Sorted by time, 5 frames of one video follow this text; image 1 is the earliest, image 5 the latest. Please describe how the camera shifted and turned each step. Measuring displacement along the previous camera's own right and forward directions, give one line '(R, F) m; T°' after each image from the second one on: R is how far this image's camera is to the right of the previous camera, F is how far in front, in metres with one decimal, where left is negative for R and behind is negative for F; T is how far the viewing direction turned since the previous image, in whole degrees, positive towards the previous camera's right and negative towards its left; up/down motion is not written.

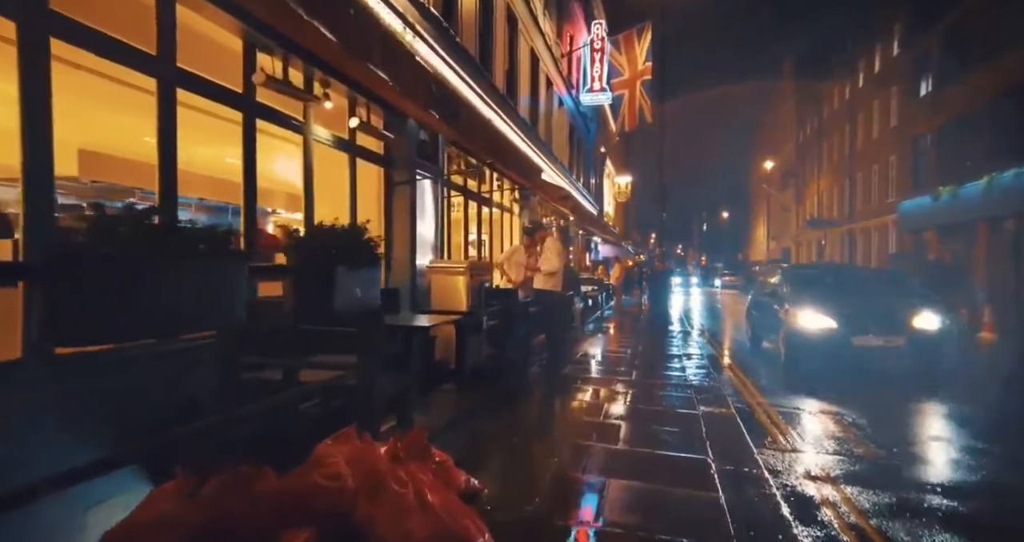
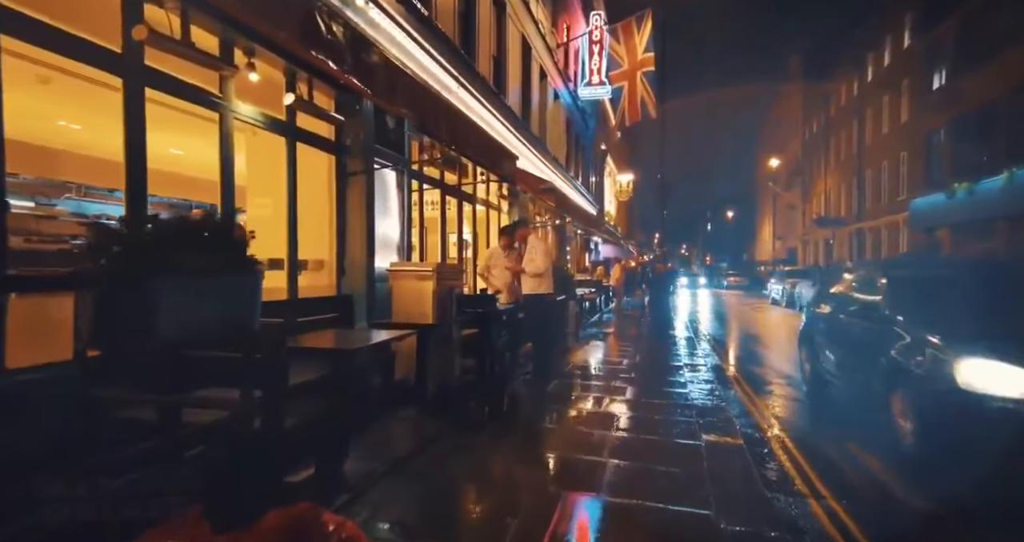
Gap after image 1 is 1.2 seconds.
(+0.3, +1.0) m; 0°
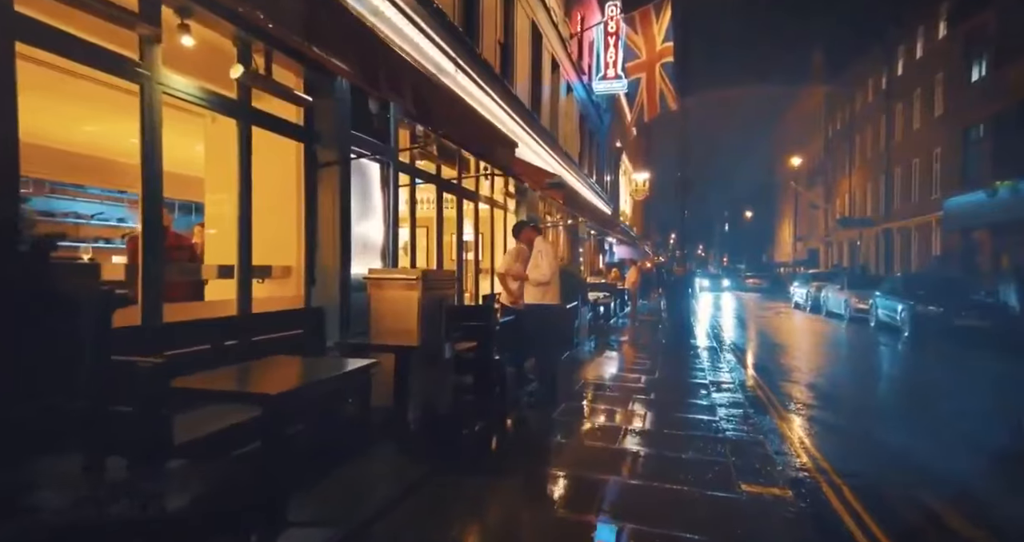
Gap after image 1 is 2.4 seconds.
(+0.1, +0.9) m; -1°
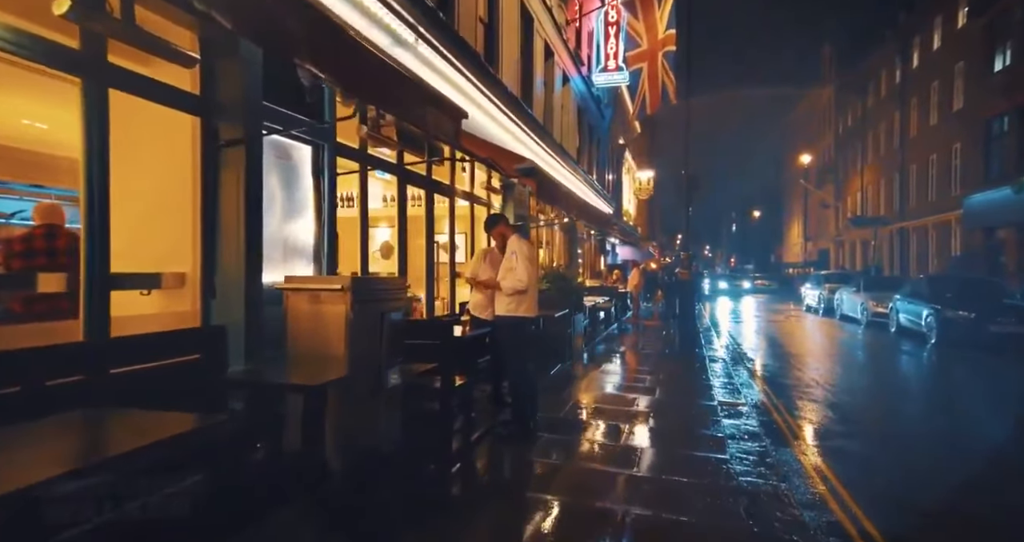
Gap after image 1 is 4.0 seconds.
(+0.4, +1.1) m; -1°
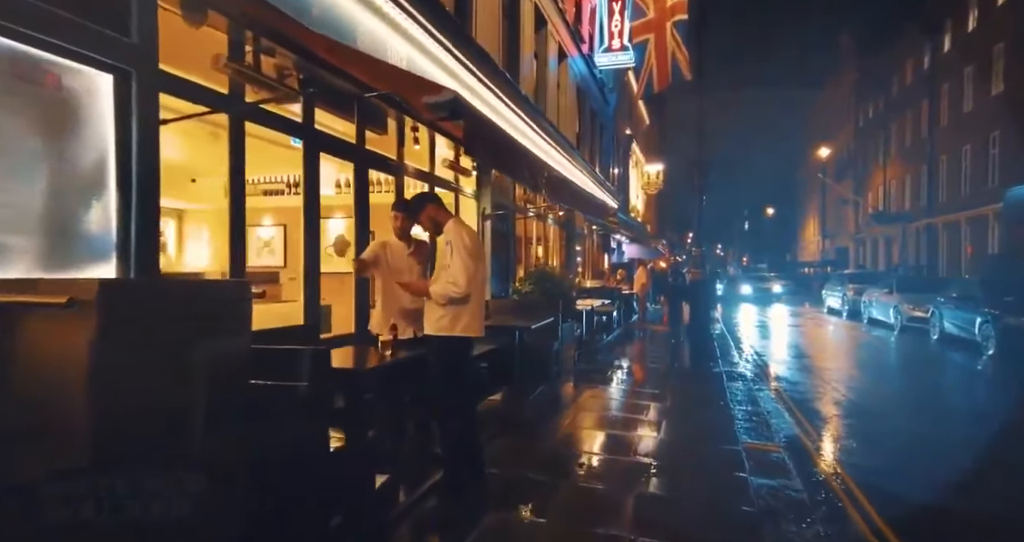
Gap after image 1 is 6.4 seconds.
(+0.5, +1.9) m; -1°
